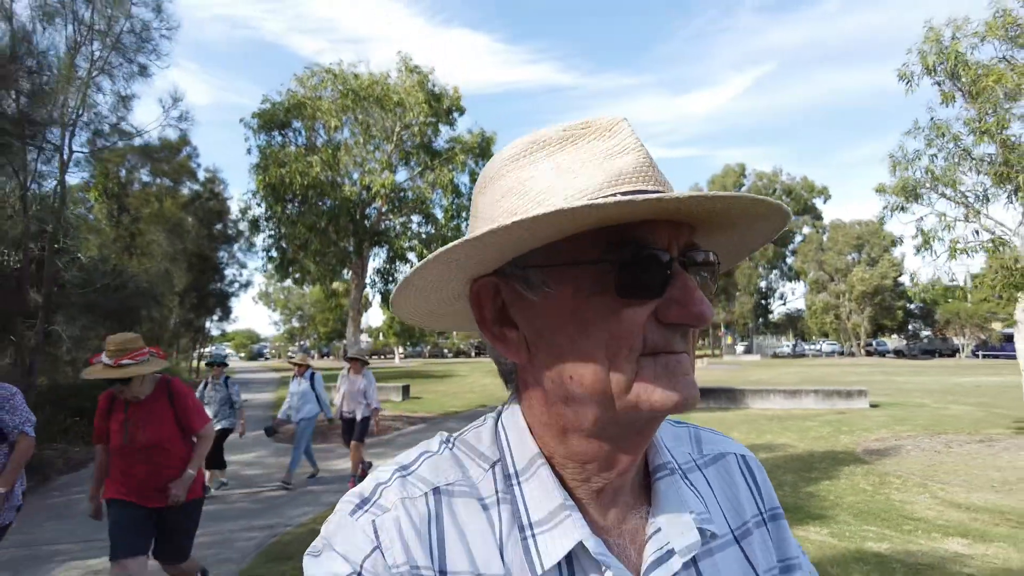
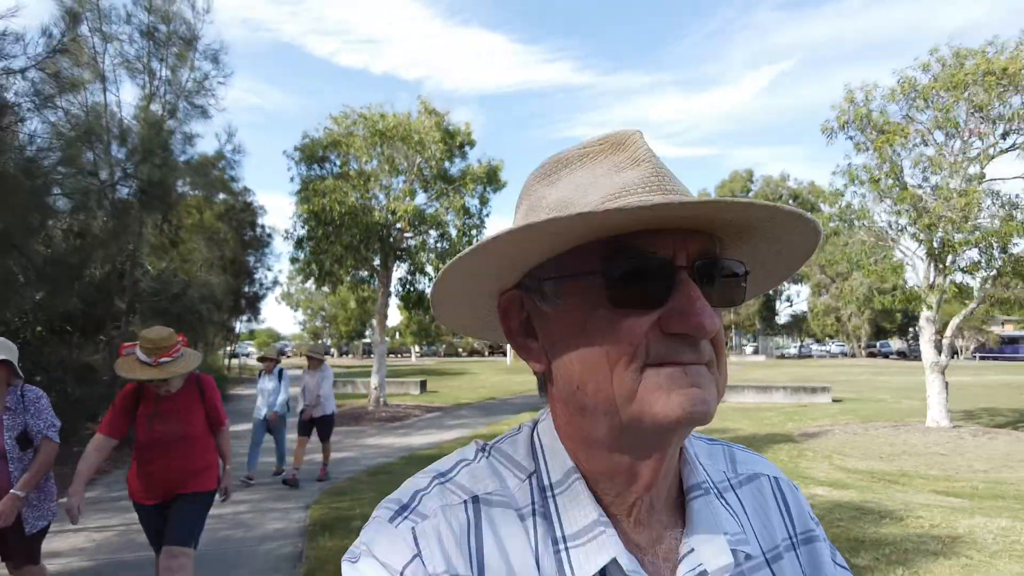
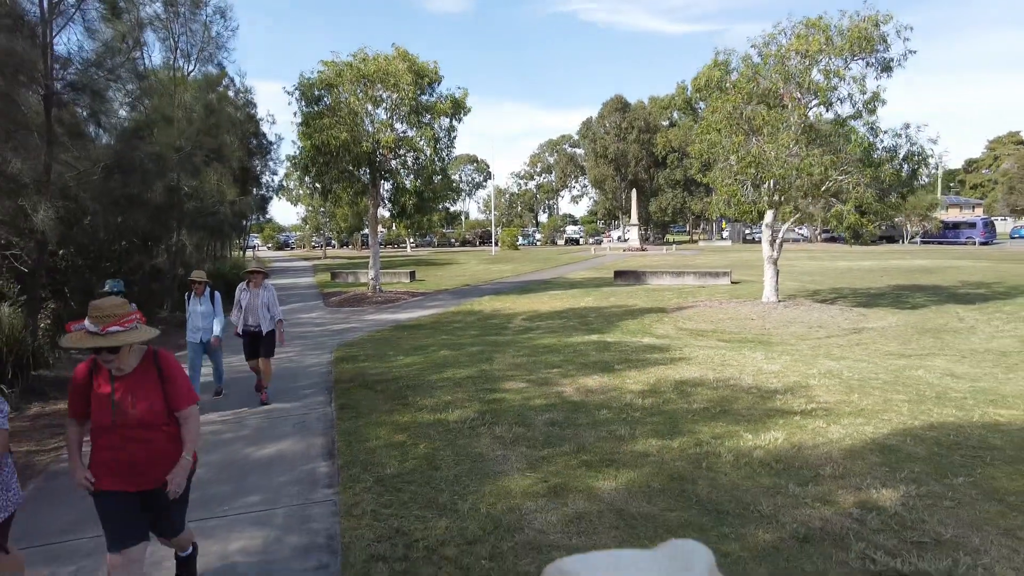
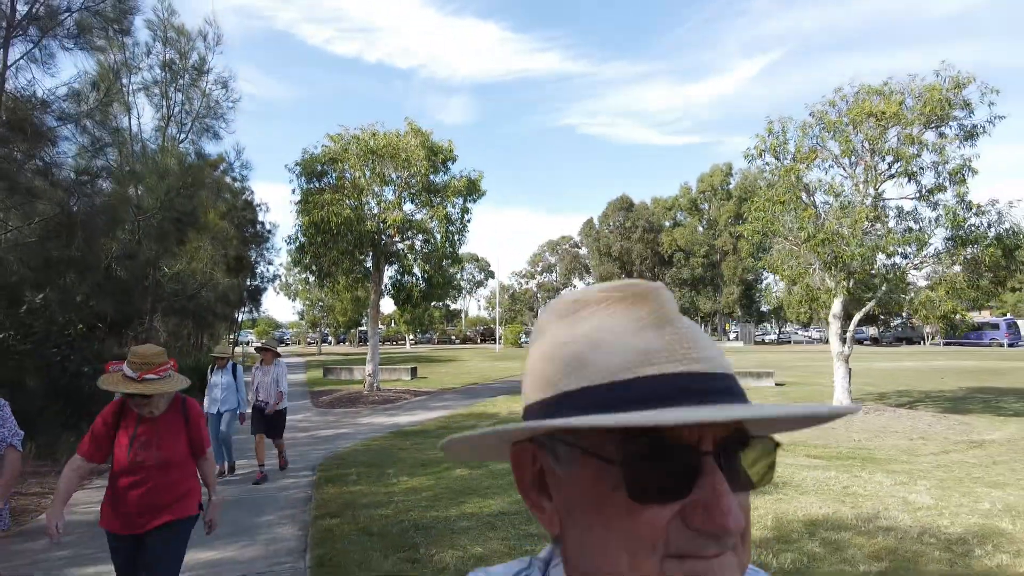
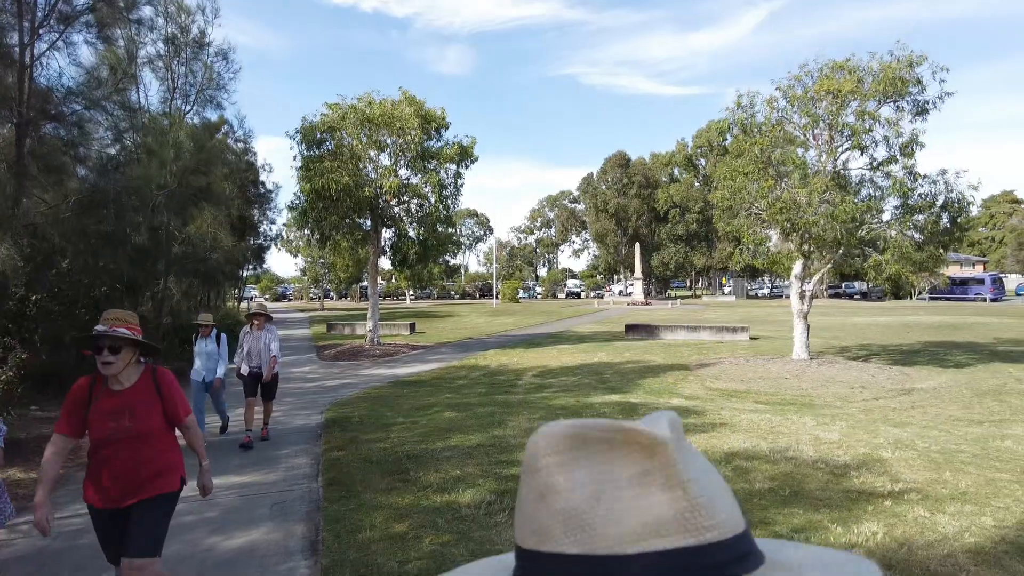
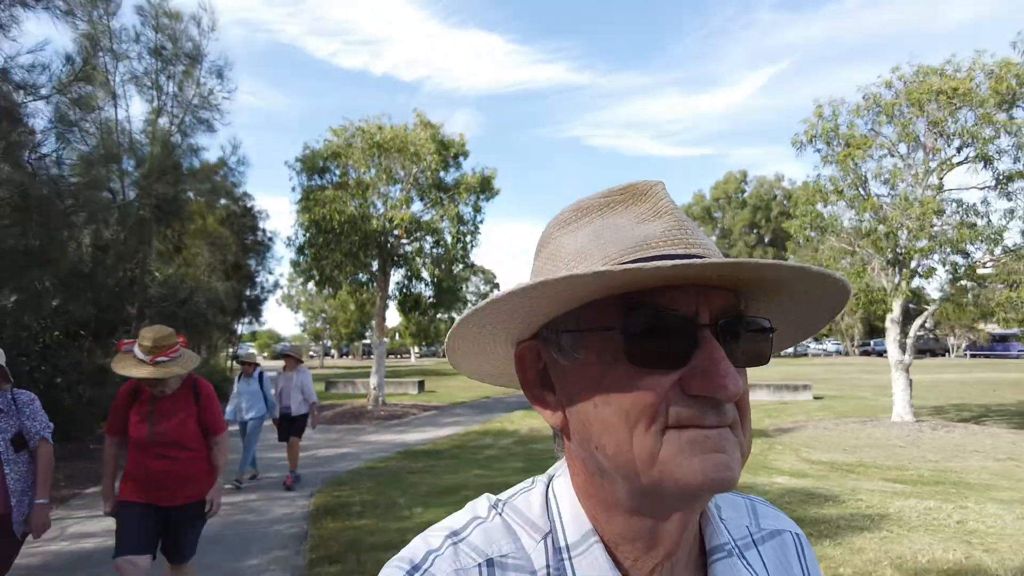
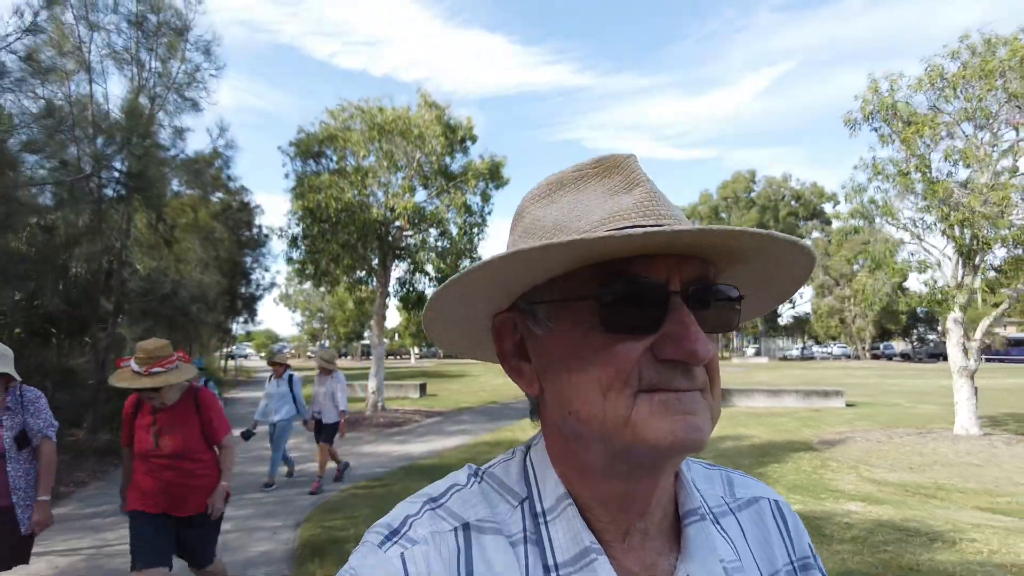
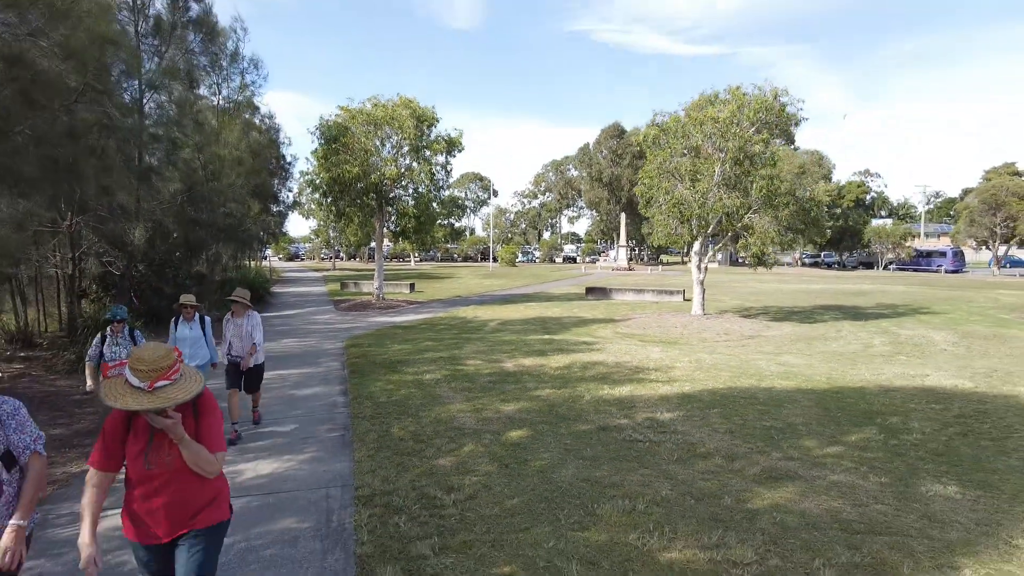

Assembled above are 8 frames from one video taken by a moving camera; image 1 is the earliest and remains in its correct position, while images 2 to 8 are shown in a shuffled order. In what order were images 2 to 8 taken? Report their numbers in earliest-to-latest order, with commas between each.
7, 2, 6, 4, 5, 3, 8
